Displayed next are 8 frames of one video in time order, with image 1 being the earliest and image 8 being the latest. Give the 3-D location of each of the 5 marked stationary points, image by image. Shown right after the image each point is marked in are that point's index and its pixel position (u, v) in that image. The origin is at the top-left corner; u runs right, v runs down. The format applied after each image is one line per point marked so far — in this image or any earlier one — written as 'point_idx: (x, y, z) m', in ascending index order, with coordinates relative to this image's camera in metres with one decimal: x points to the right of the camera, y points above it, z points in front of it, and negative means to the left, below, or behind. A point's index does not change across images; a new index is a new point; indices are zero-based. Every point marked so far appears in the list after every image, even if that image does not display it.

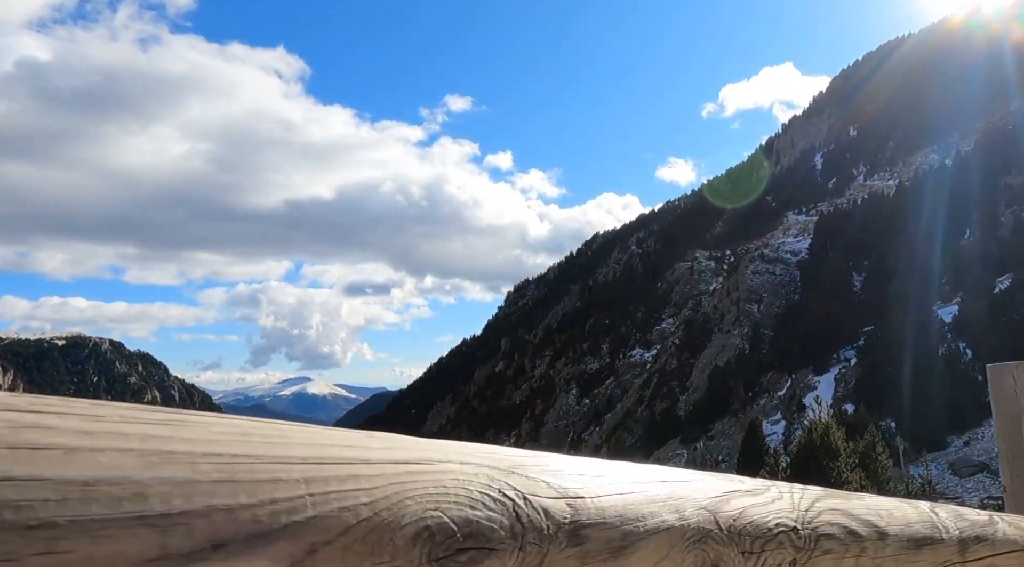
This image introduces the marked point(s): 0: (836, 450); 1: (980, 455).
0: (+4.7, -2.4, +11.3) m
1: (+7.9, -2.9, +13.2) m
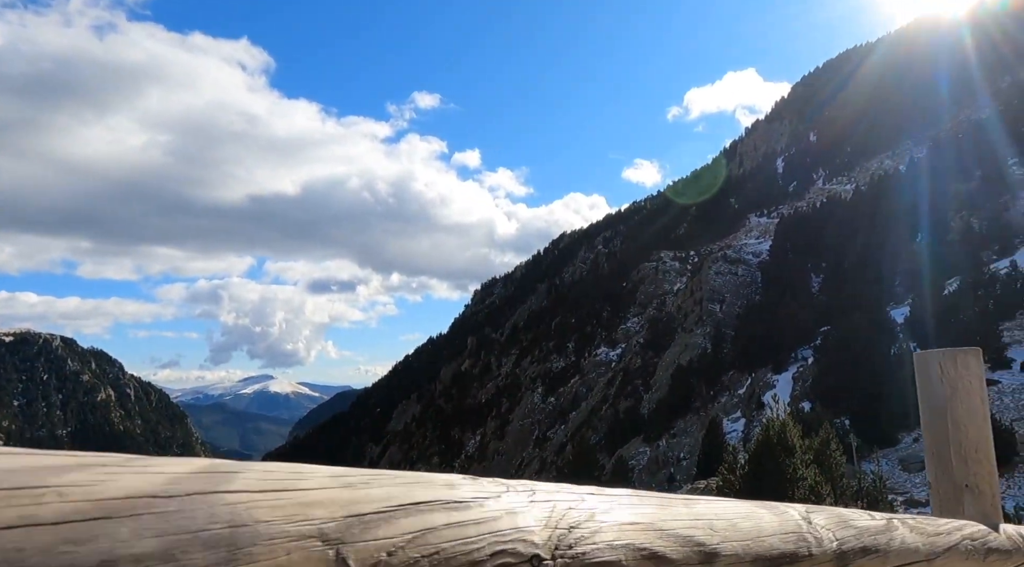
0: (+4.1, -2.4, +11.7) m
1: (+7.3, -2.9, +13.8) m
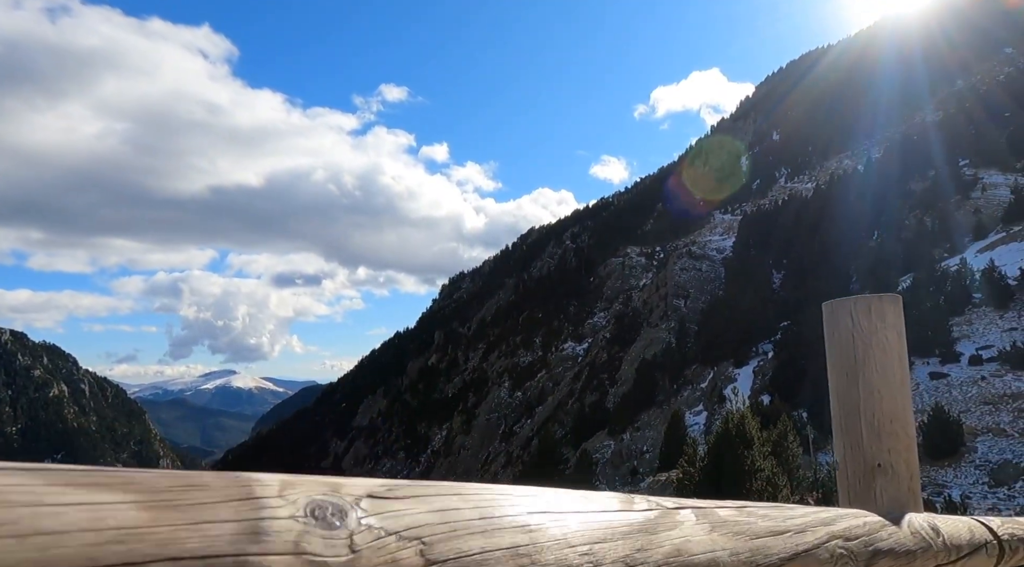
0: (+3.6, -2.4, +12.2) m
1: (+6.7, -2.9, +14.3) m
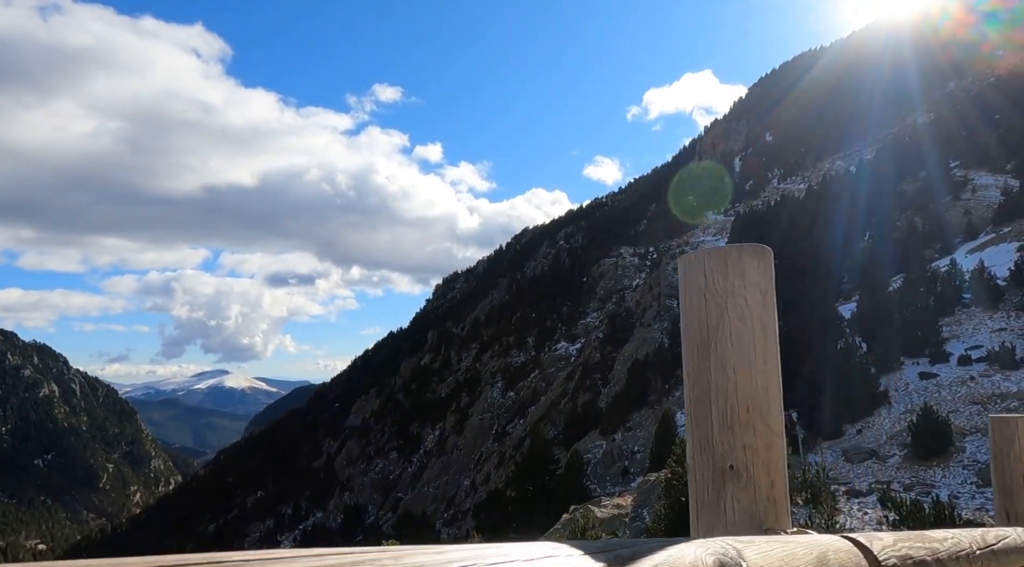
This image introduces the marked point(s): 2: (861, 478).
0: (+3.4, -2.4, +12.1) m
1: (+6.5, -2.9, +14.3) m
2: (+5.7, -3.2, +13.0) m
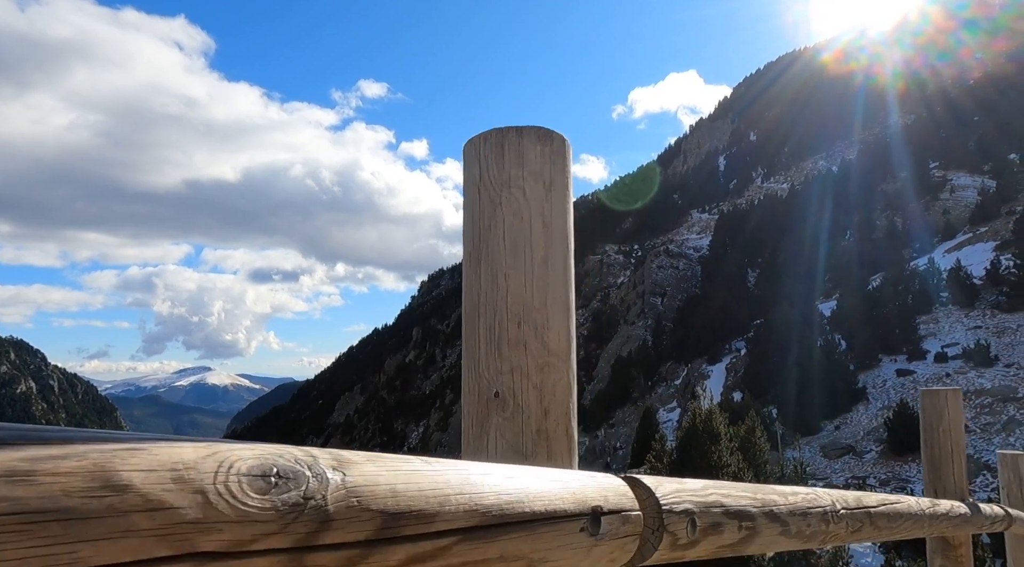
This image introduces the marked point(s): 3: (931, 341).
0: (+3.1, -2.3, +12.3) m
1: (+6.1, -2.8, +14.5) m
2: (+5.4, -3.1, +13.2) m
3: (+9.1, -1.2, +17.4) m
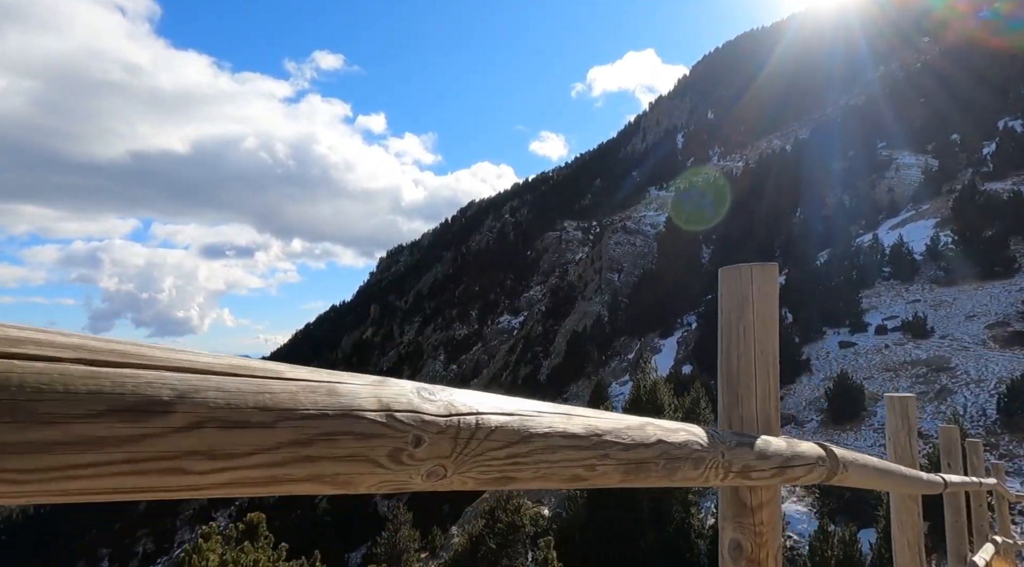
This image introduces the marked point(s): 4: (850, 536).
0: (+2.3, -1.9, +12.5) m
1: (+5.2, -2.3, +14.9) m
2: (+4.5, -2.7, +13.6) m
3: (+8.0, -0.7, +17.9) m
4: (+3.7, -2.7, +8.8) m
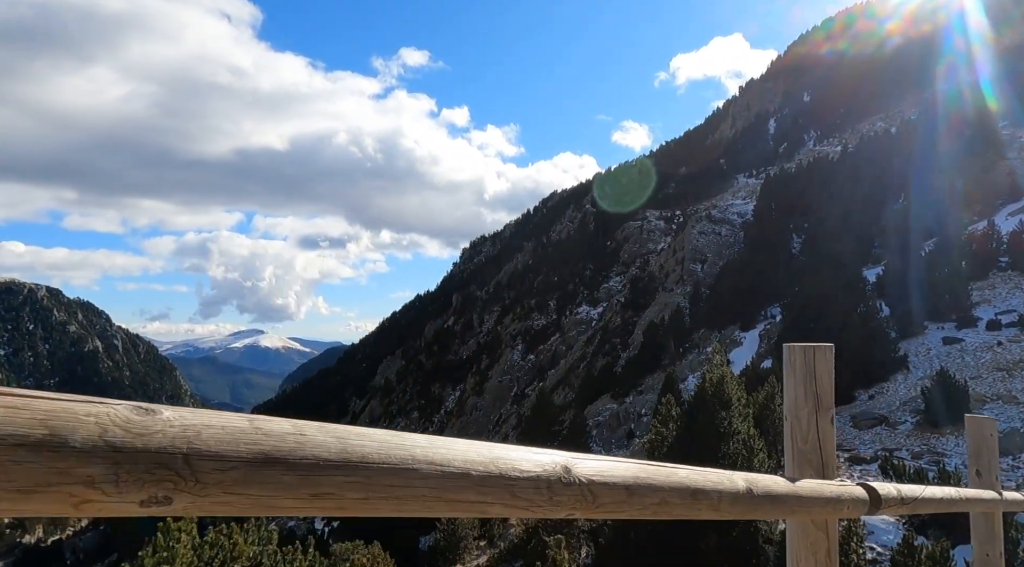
0: (+3.0, -1.6, +11.2) m
1: (+6.1, -2.1, +13.3) m
2: (+5.3, -2.4, +12.0) m
3: (+9.3, -0.4, +16.0) m
4: (+4.0, -2.5, +7.4) m
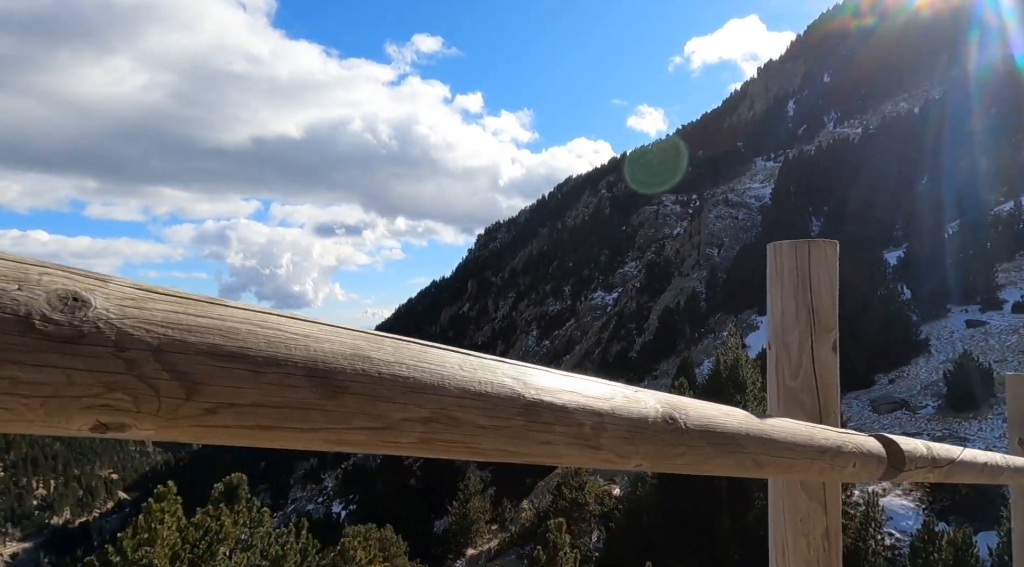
0: (+3.2, -1.4, +10.9) m
1: (+6.3, -1.7, +13.0) m
2: (+5.5, -2.1, +11.7) m
3: (+9.5, 0.0, +15.5) m
4: (+4.1, -2.3, +7.1) m
